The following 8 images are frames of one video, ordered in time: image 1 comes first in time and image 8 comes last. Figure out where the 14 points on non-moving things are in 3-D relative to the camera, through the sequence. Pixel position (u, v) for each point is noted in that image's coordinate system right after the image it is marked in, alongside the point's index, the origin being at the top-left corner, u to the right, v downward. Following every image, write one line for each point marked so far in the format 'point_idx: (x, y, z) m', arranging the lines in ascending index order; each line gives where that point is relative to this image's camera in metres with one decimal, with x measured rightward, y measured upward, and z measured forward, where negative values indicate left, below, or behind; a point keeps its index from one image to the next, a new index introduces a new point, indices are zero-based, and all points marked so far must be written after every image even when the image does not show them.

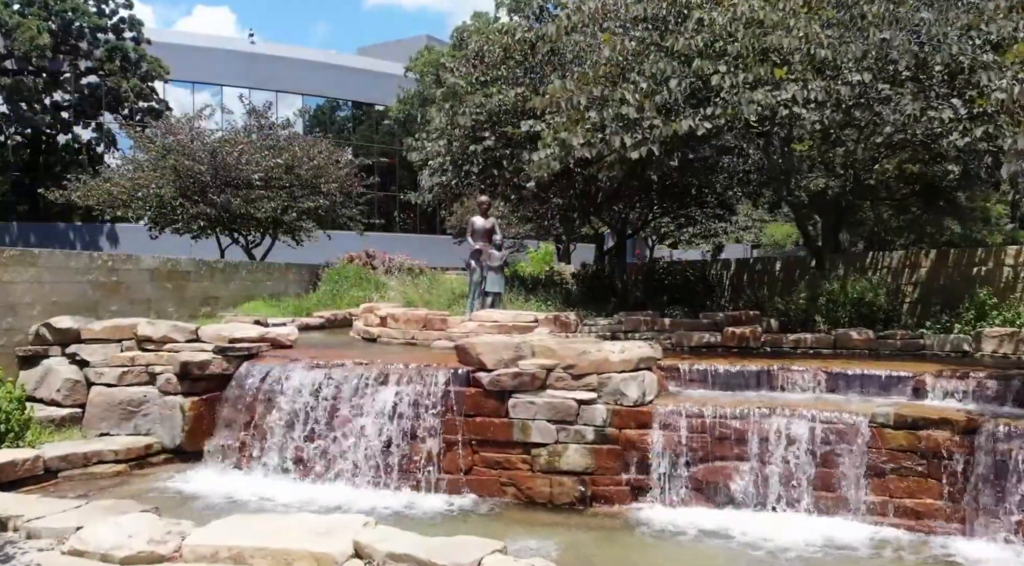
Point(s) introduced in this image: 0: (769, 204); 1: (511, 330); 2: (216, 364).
0: (+4.8, +1.4, +17.1) m
1: (0.0, -0.6, +11.2) m
2: (-3.5, -1.0, +10.9) m
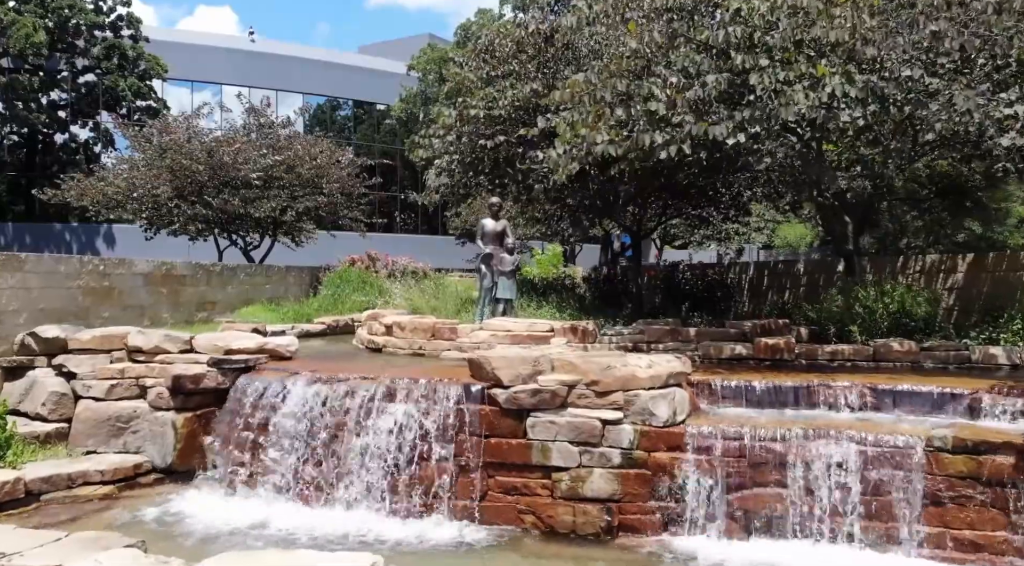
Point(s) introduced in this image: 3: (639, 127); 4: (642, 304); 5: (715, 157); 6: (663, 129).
0: (+5.0, +1.3, +16.4) m
1: (+0.1, -0.7, +10.5) m
2: (-3.4, -1.1, +10.2) m
3: (+1.4, +1.6, +9.6) m
4: (+2.0, -0.3, +14.0) m
5: (+2.5, +1.5, +11.1) m
6: (+1.6, +1.6, +9.7) m
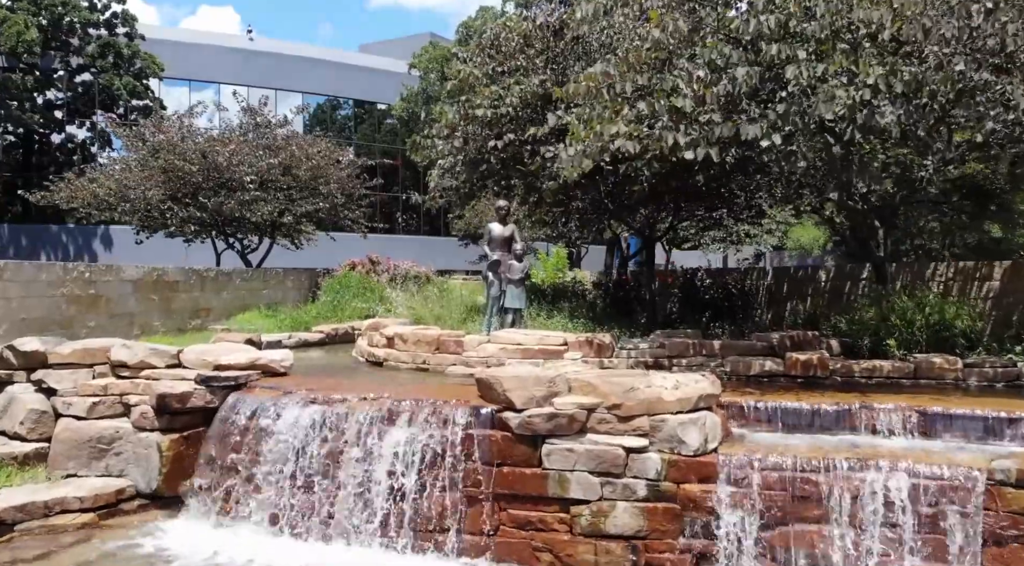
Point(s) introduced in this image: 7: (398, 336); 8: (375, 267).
0: (+5.1, +1.2, +15.7) m
1: (+0.3, -0.8, +9.7) m
2: (-3.2, -1.2, +9.5) m
3: (+1.5, +1.5, +8.8) m
4: (+2.1, -0.4, +13.3) m
5: (+2.6, +1.4, +10.4) m
6: (+1.7, +1.5, +9.0) m
7: (-1.3, -0.6, +10.6) m
8: (-2.8, +0.3, +18.8) m
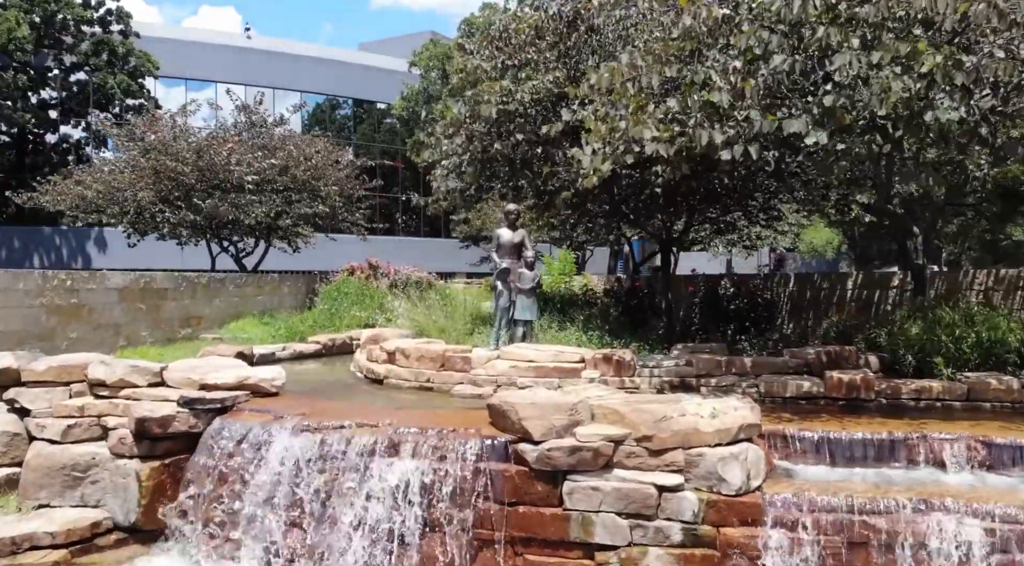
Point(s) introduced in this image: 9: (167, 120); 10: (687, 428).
0: (+5.2, +1.1, +14.8) m
1: (+0.4, -0.9, +8.9) m
2: (-3.1, -1.3, +8.7) m
3: (+1.6, +1.4, +8.0) m
4: (+2.2, -0.5, +12.4) m
5: (+2.7, +1.3, +9.6) m
6: (+1.9, +1.4, +8.1) m
7: (-1.2, -0.7, +9.7) m
8: (-2.7, +0.2, +18.0) m
9: (-7.3, +3.4, +19.5) m
10: (+1.2, -1.0, +6.6) m
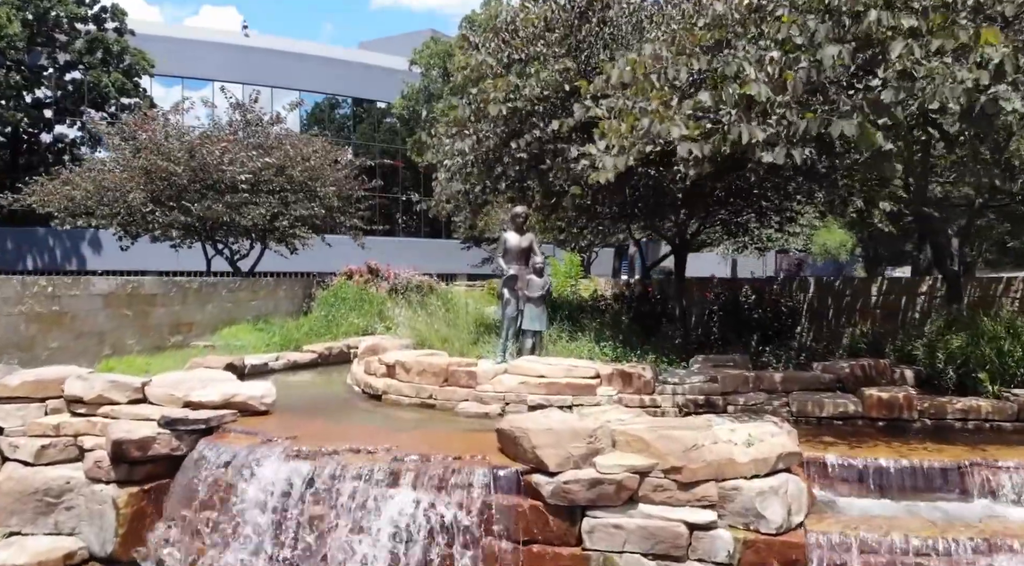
0: (+5.3, +1.1, +14.2) m
1: (+0.5, -1.0, +8.2) m
2: (-3.0, -1.4, +8.0) m
3: (+1.7, +1.3, +7.3) m
4: (+2.3, -0.6, +11.8) m
5: (+2.8, +1.2, +8.9) m
6: (+1.9, +1.3, +7.5) m
7: (-1.1, -0.8, +9.1) m
8: (-2.6, +0.1, +17.3) m
9: (-7.2, +3.4, +18.8) m
10: (+1.3, -1.1, +5.9) m
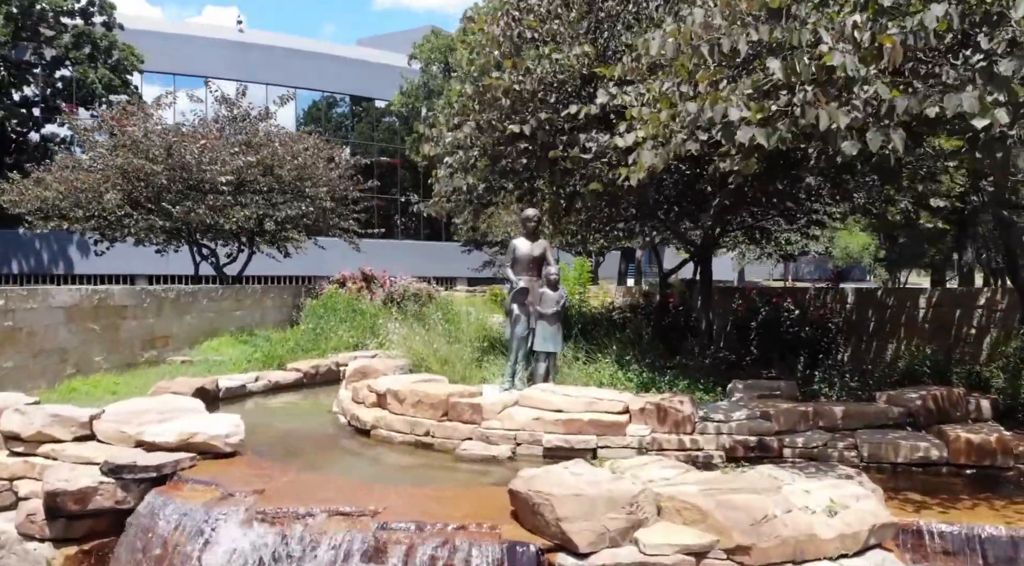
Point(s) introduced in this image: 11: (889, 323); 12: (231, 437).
0: (+5.4, +0.9, +12.8) m
1: (+0.6, -1.1, +6.9) m
2: (-2.9, -1.5, +6.7) m
3: (+1.8, +1.2, +6.0) m
4: (+2.4, -0.7, +10.4) m
5: (+2.9, +1.1, +7.6) m
6: (+2.0, +1.2, +6.1) m
7: (-1.0, -0.9, +7.7) m
8: (-2.5, 0.0, +16.0) m
9: (-7.1, +3.2, +17.5) m
10: (+1.4, -1.2, +4.5) m
11: (+4.5, -0.5, +11.1) m
12: (-2.2, -1.2, +7.4) m
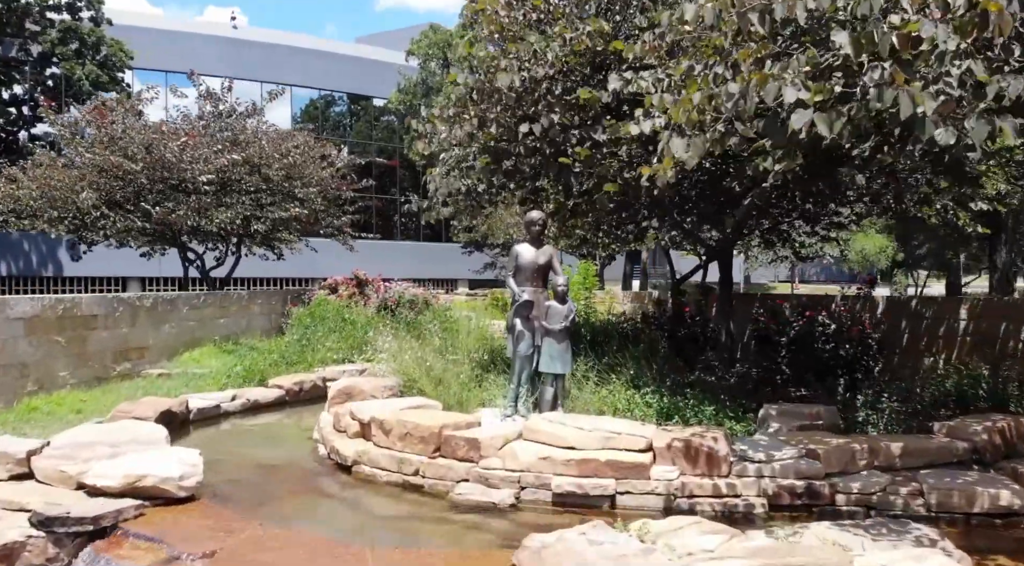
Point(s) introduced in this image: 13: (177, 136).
0: (+5.4, +0.8, +11.8) m
1: (+0.6, -1.2, +5.9) m
2: (-2.9, -1.6, +5.6) m
3: (+1.8, +1.1, +5.0) m
4: (+2.4, -0.8, +9.4) m
5: (+2.9, +1.0, +6.6) m
6: (+2.0, +1.1, +5.1) m
7: (-1.0, -1.0, +6.7) m
8: (-2.5, -0.1, +15.0) m
9: (-7.1, +3.1, +16.5) m
10: (+1.4, -1.3, +3.5) m
11: (+4.5, -0.6, +10.0) m
12: (-2.2, -1.3, +6.3) m
13: (-5.8, +2.5, +15.8) m
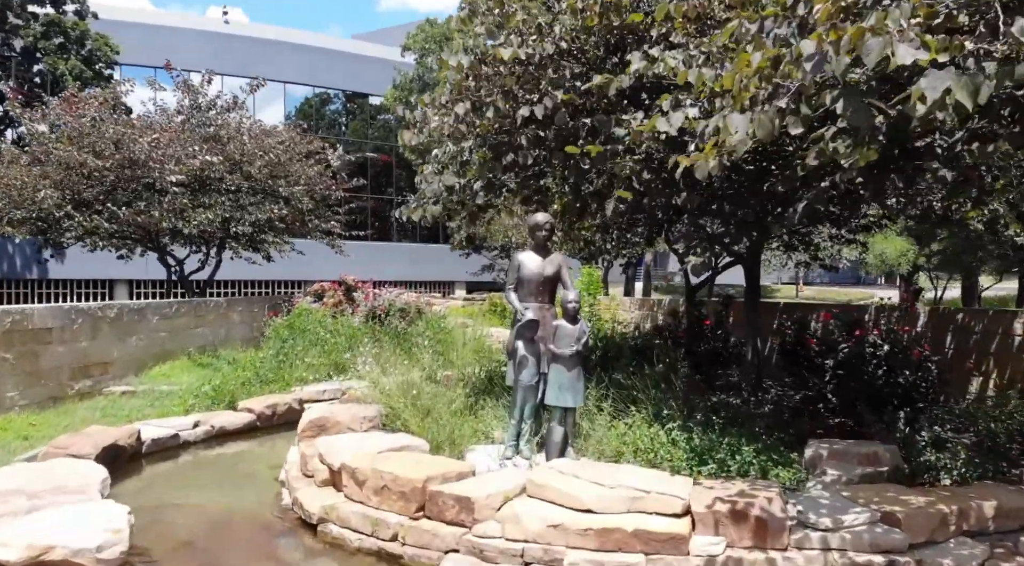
0: (+5.4, +0.7, +10.6) m
1: (+0.6, -1.3, +4.7) m
2: (-2.9, -1.7, +4.4) m
3: (+1.8, +1.0, +3.8) m
4: (+2.4, -1.0, +8.2) m
5: (+2.9, +0.9, +5.3) m
6: (+2.1, +1.0, +3.9) m
7: (-1.0, -1.1, +5.5) m
8: (-2.5, -0.2, +13.8) m
9: (-7.1, +3.0, +15.2) m
10: (+1.5, -1.5, +2.3) m
11: (+4.5, -0.7, +8.8) m
12: (-2.2, -1.4, +5.1) m
13: (-5.8, +2.4, +14.6) m
